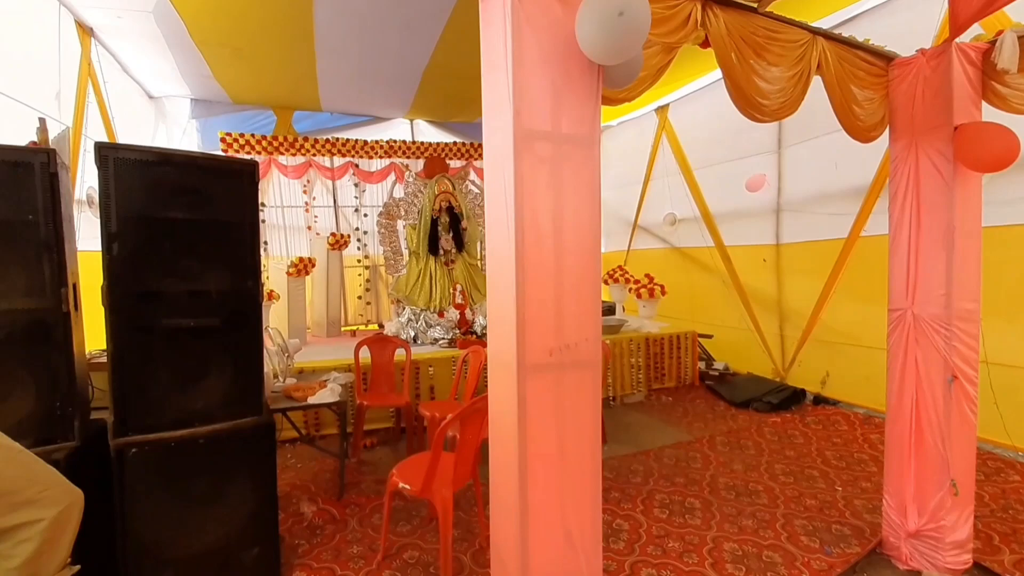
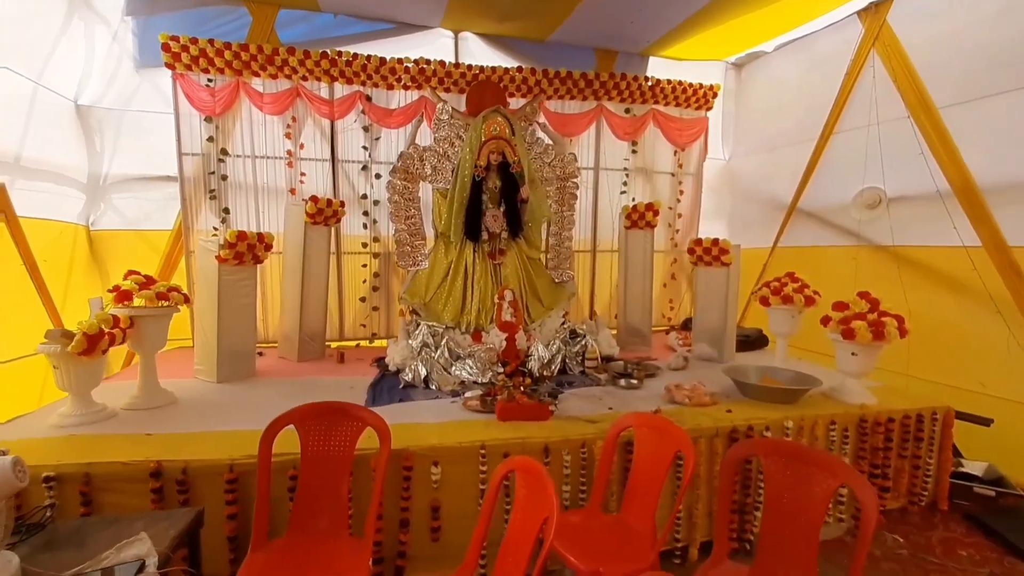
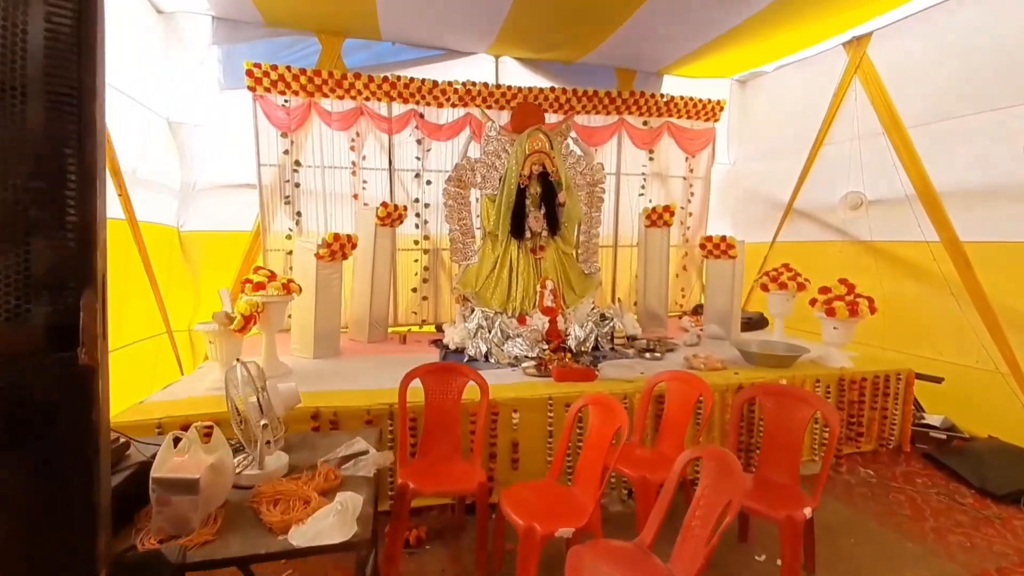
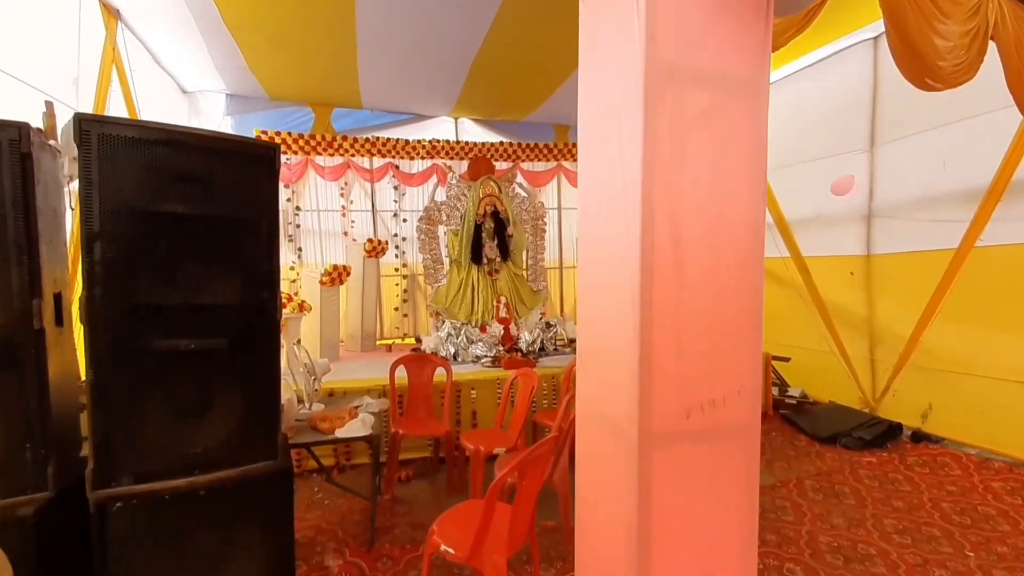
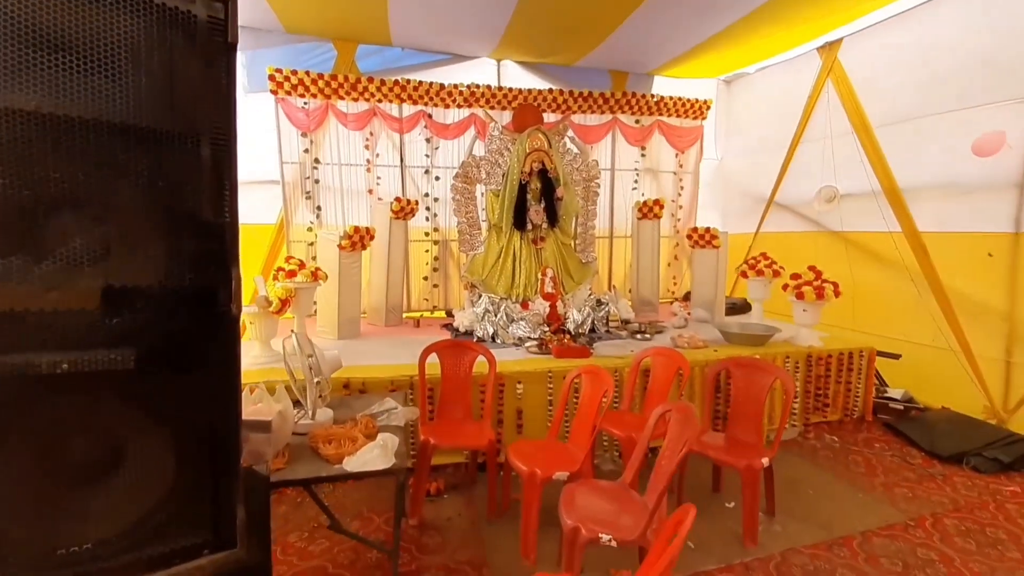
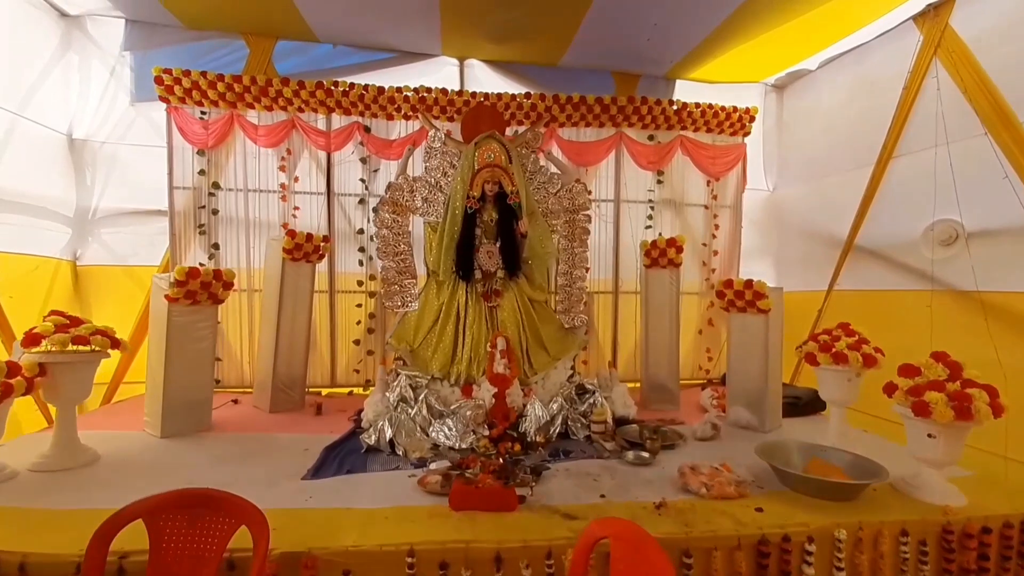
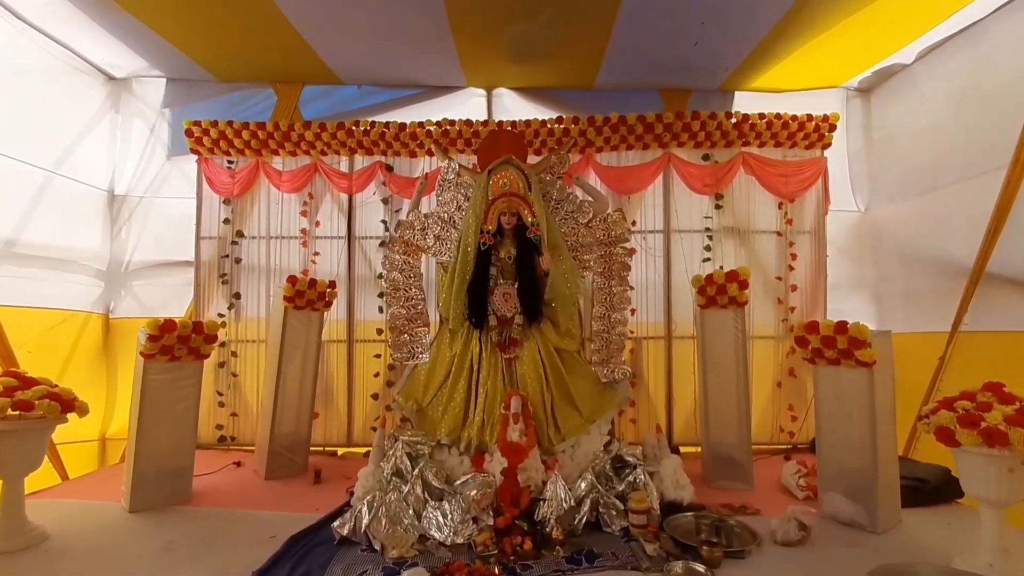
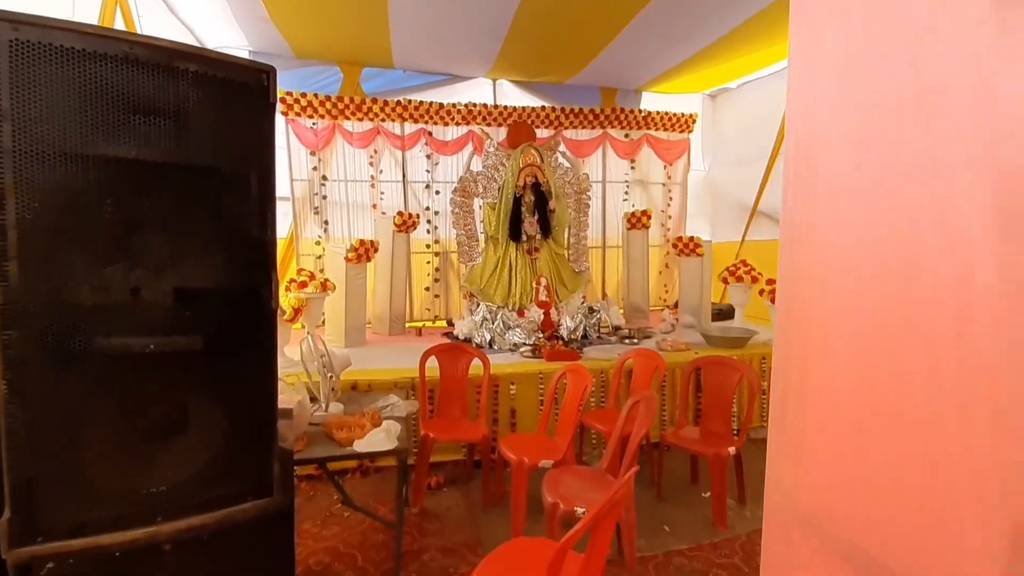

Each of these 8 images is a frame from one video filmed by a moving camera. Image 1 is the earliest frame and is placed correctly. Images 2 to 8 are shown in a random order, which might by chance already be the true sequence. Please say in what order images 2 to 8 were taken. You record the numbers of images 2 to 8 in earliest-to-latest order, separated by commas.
4, 8, 5, 3, 2, 6, 7
